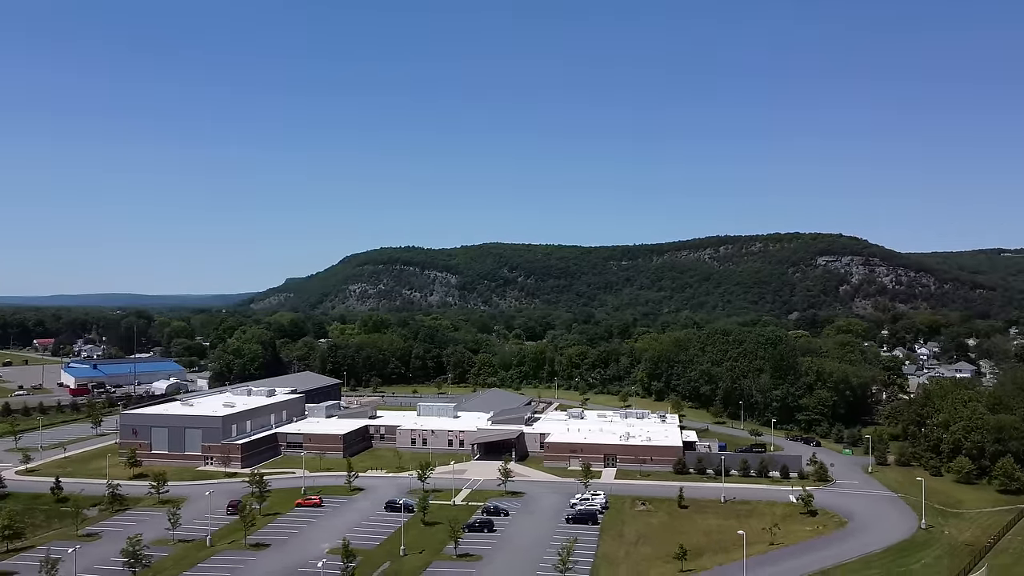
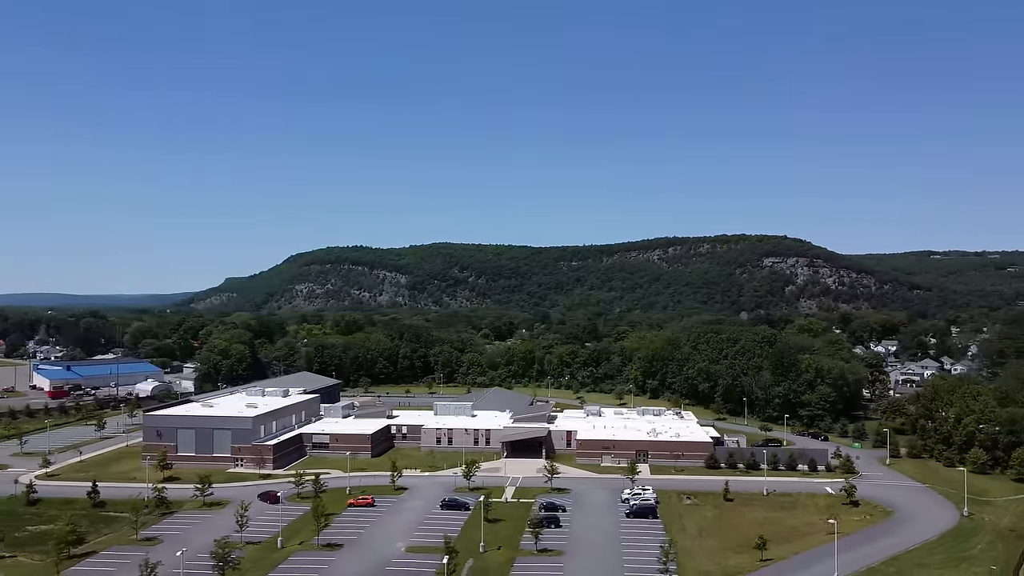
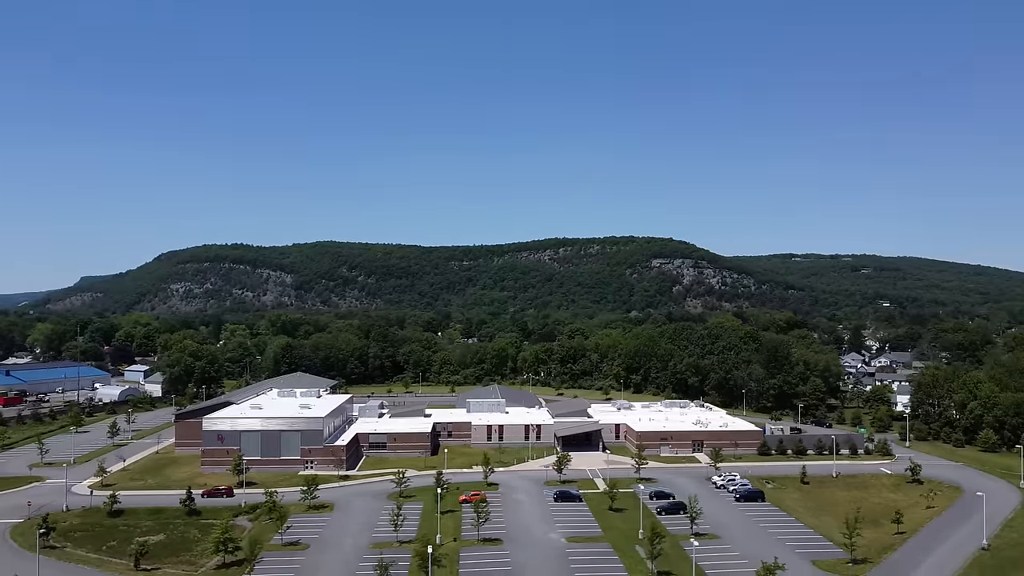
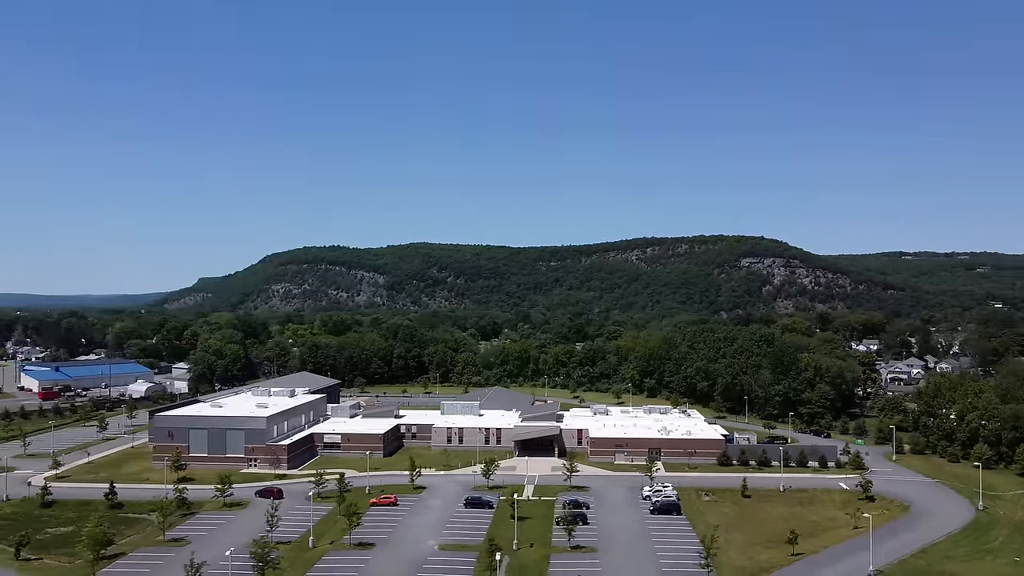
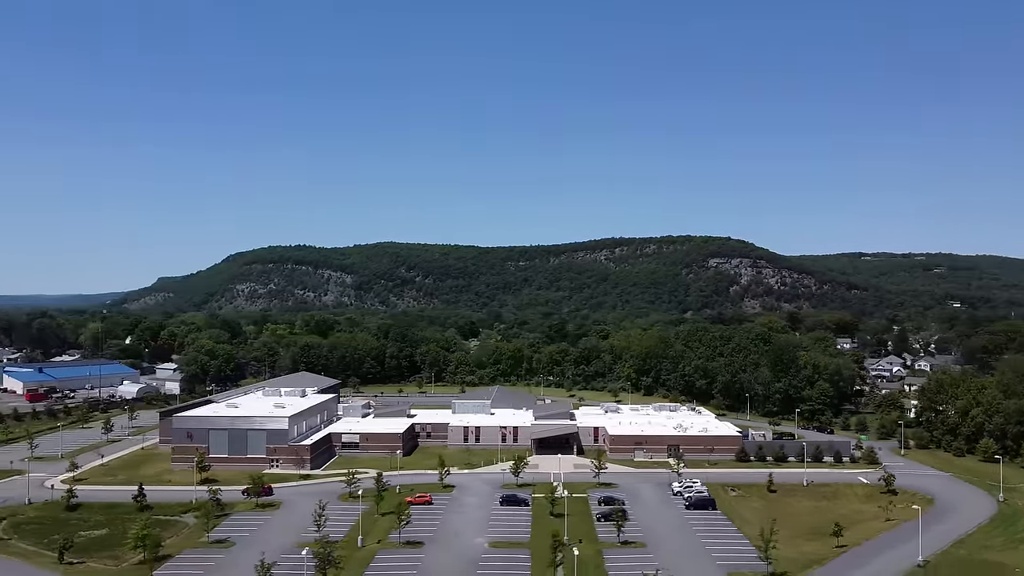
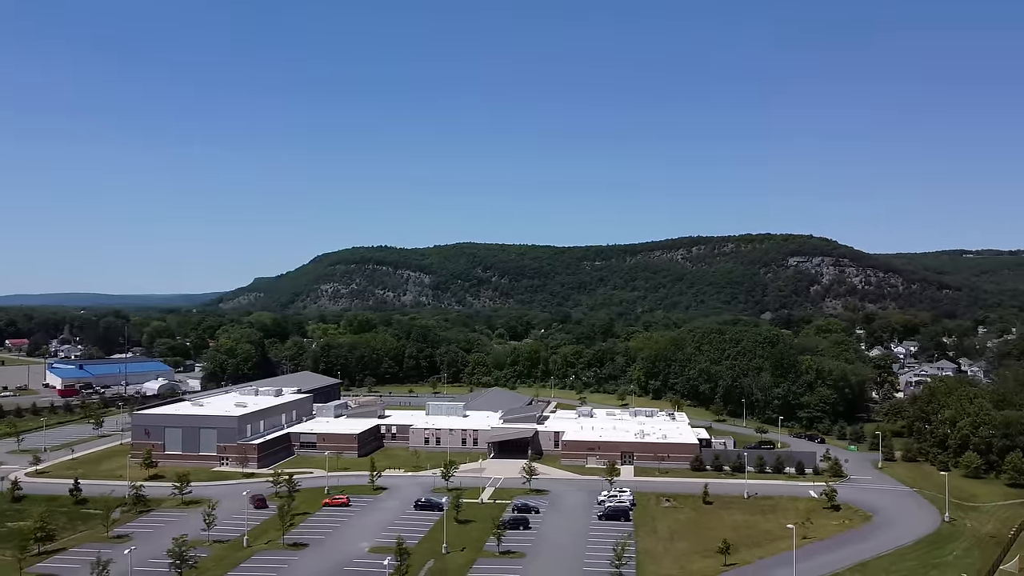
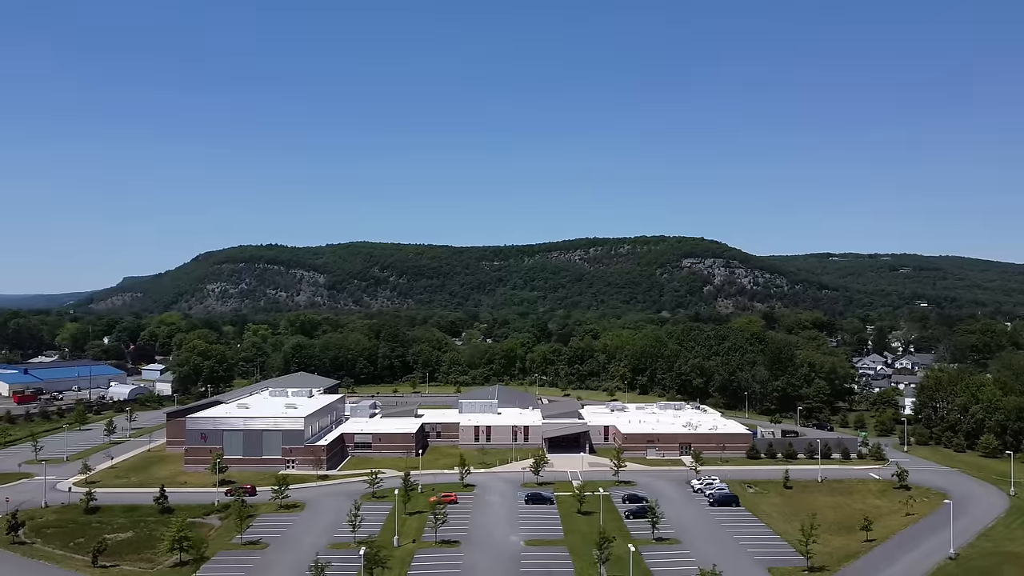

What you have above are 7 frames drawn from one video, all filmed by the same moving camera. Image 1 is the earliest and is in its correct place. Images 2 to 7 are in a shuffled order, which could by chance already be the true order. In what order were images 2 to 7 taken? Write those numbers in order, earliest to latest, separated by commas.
6, 2, 4, 5, 7, 3
